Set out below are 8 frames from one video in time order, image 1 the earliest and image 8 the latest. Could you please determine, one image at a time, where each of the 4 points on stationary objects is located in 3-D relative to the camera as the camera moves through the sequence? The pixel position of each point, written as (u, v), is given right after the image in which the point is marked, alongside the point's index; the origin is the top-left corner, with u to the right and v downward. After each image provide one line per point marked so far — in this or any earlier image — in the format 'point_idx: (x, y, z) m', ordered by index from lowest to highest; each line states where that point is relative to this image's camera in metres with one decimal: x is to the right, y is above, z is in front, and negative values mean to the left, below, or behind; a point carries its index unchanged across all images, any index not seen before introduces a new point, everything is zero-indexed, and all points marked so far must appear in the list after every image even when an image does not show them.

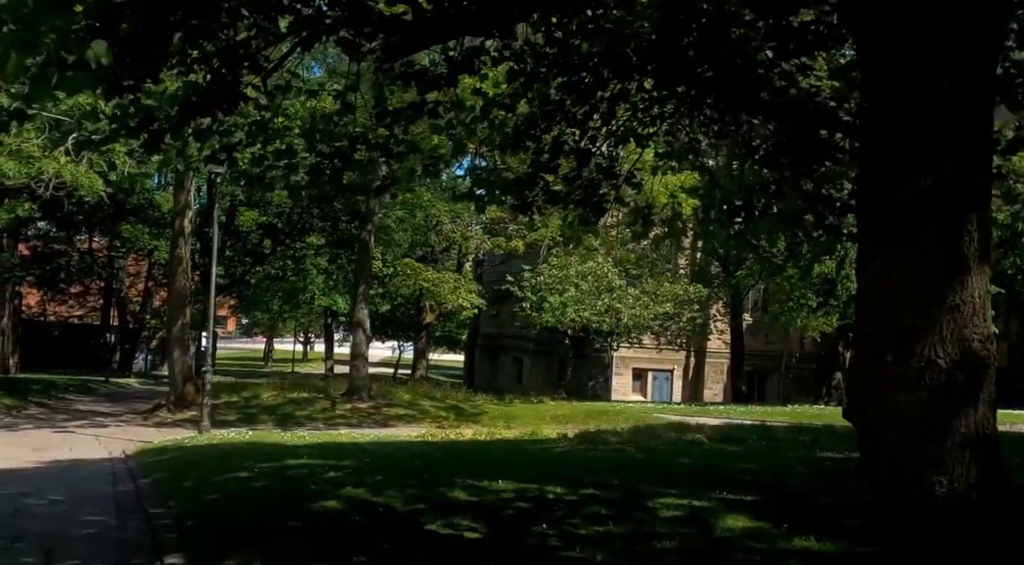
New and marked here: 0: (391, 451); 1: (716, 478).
0: (-1.5, -2.1, +13.6) m
1: (+2.1, -2.1, +11.4) m
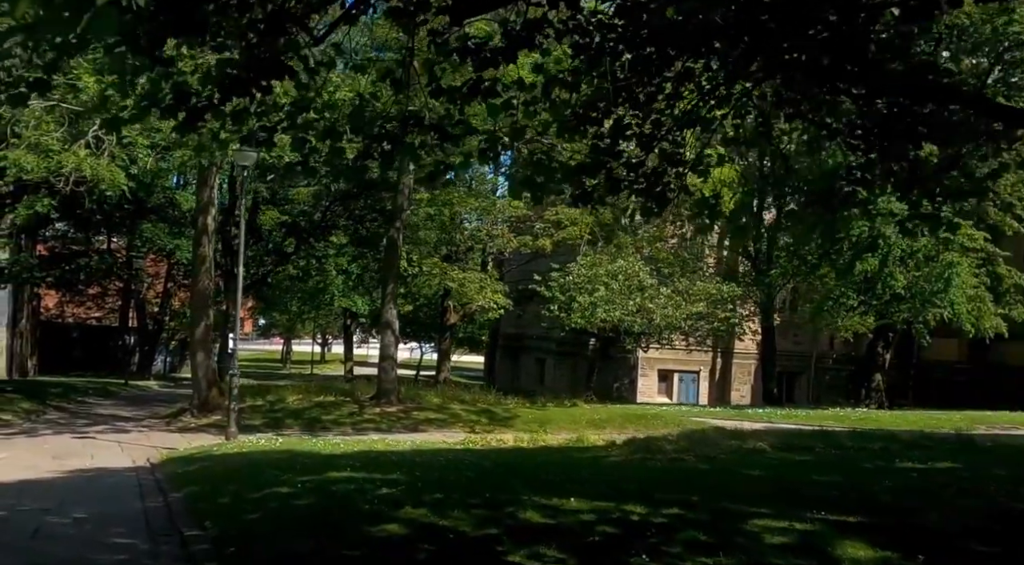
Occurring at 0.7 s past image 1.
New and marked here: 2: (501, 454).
0: (-0.9, -2.1, +12.6) m
1: (+2.7, -2.0, +10.4) m
2: (-0.2, -2.3, +14.6) m
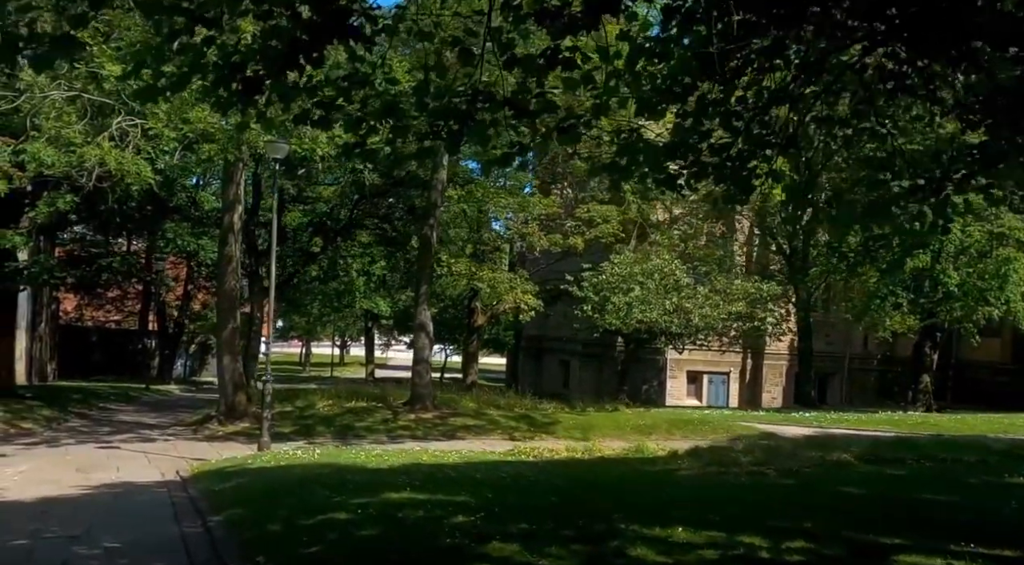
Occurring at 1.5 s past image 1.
0: (-0.1, -2.0, +11.4) m
1: (+3.4, -2.0, +9.1) m
2: (+0.6, -2.3, +13.4) m
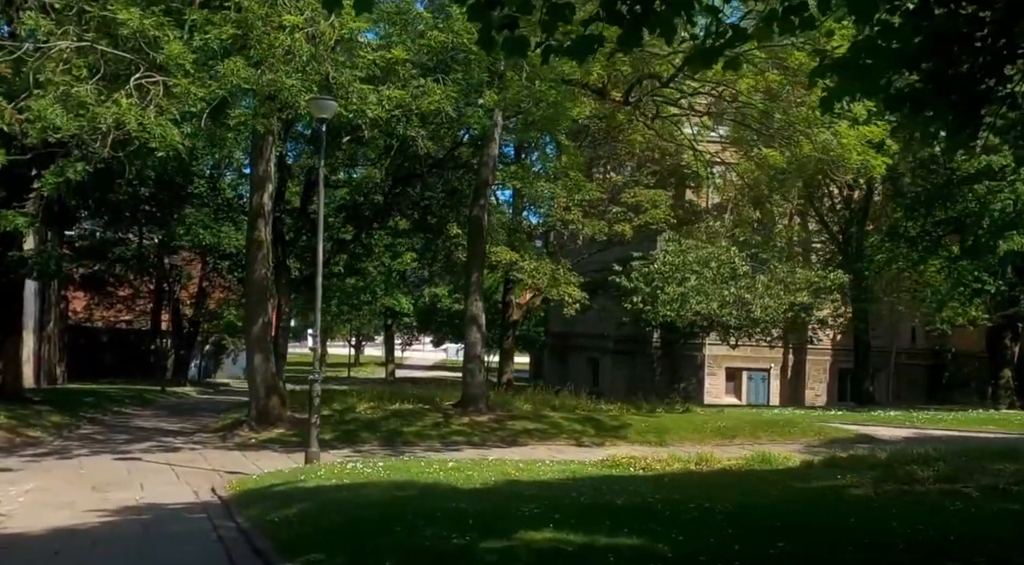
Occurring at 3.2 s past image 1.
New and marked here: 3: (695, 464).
0: (+1.1, -1.8, +8.7) m
1: (+4.6, -1.7, +6.4) m
2: (+1.8, -2.0, +10.7) m
3: (+2.4, -2.3, +13.8) m
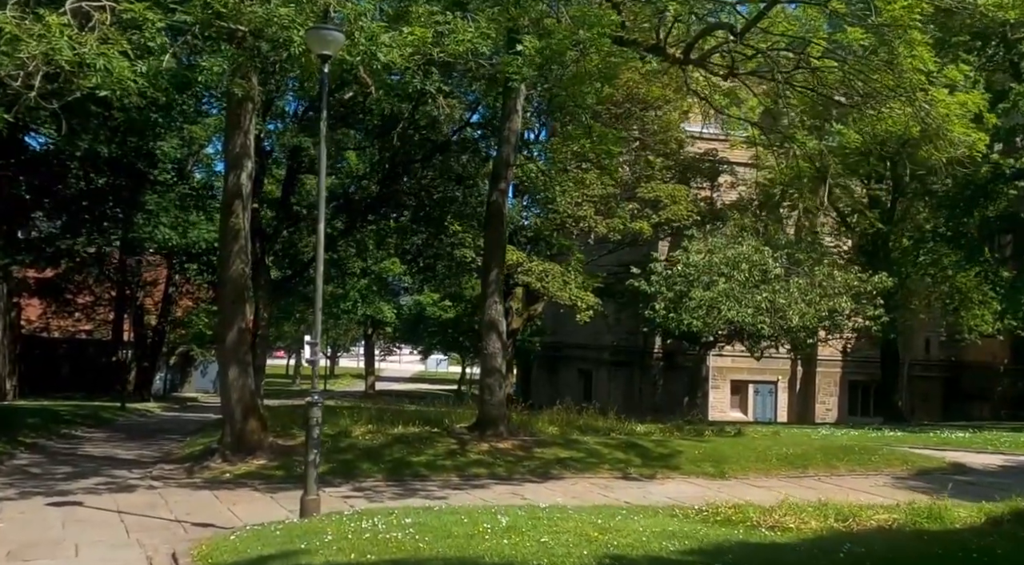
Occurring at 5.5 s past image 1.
0: (+1.9, -1.6, +5.1) m
1: (+5.5, -1.5, +2.8) m
2: (+2.6, -1.8, +7.1) m
3: (+3.0, -2.2, +10.1) m
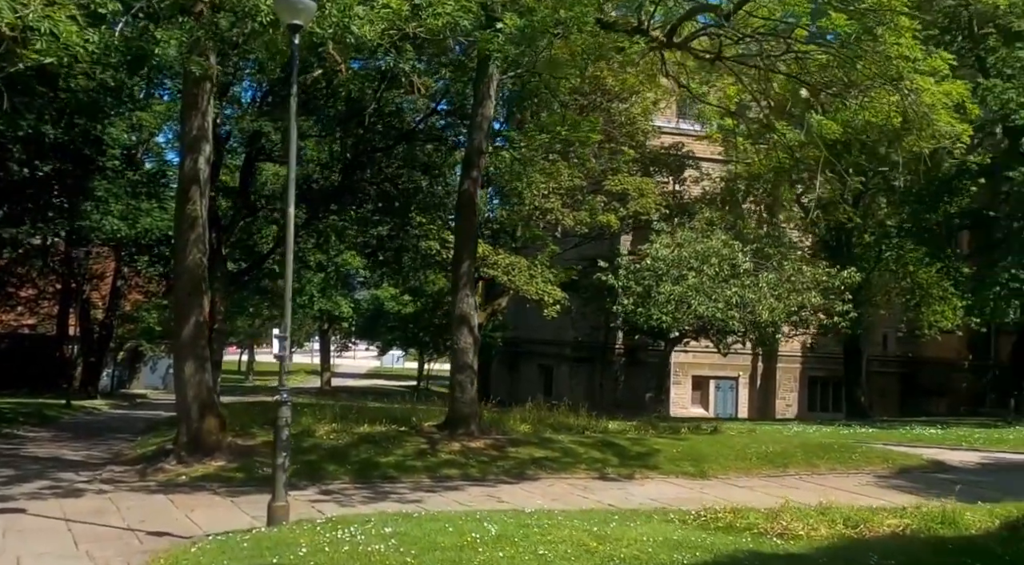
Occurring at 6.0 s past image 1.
0: (+2.0, -1.5, +4.4) m
1: (+5.7, -1.4, +2.3) m
2: (+2.6, -1.8, +6.4) m
3: (+2.9, -2.1, +9.5) m
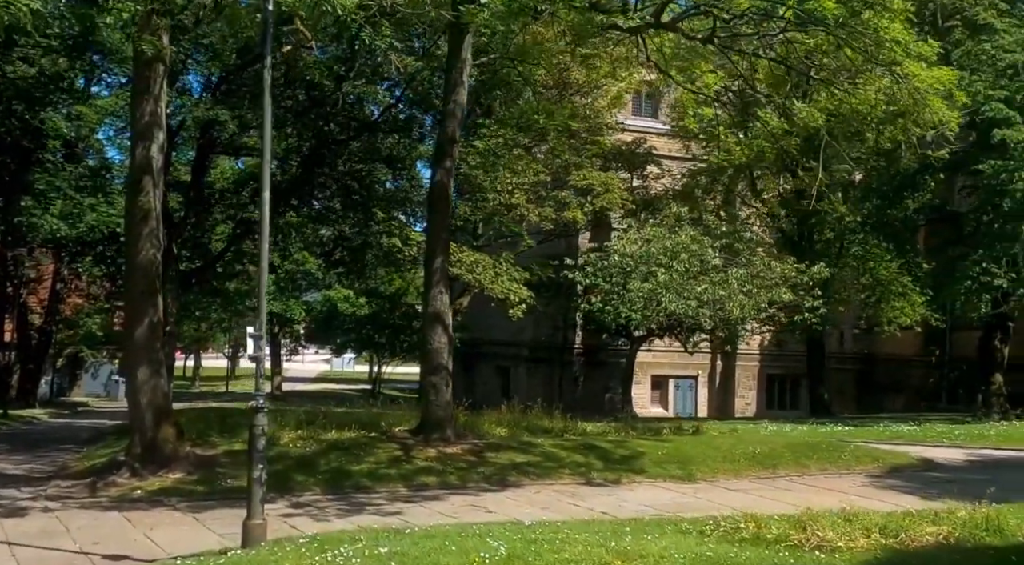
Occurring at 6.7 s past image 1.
0: (+2.3, -1.4, +3.5) m
1: (+6.1, -1.3, +1.7) m
2: (+2.8, -1.7, +5.6) m
3: (+3.0, -2.0, +8.7) m
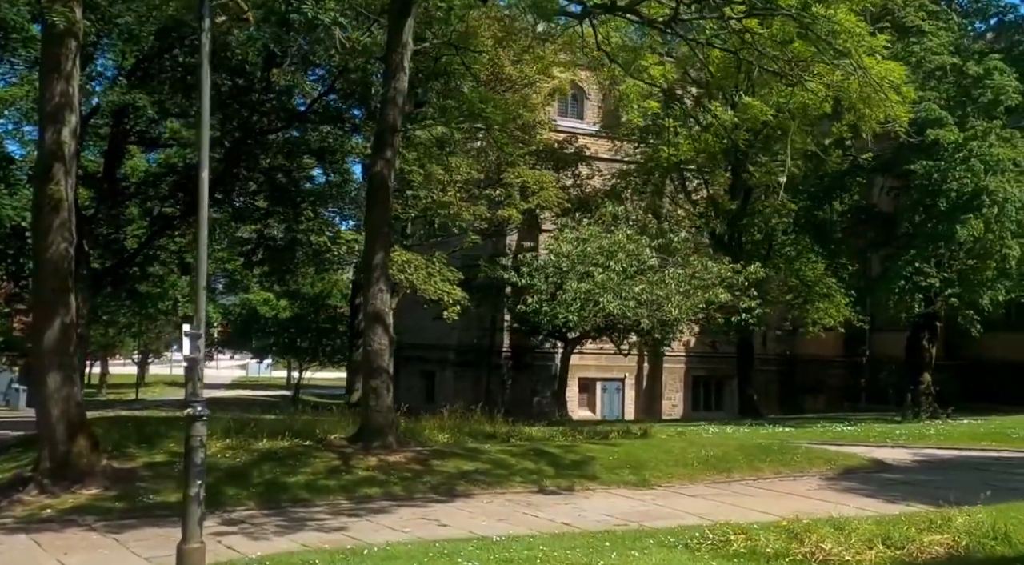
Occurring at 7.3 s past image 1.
0: (+2.6, -1.3, +2.8) m
1: (+6.5, -1.2, +1.3) m
2: (+2.9, -1.6, +4.9) m
3: (+2.8, -2.0, +8.0) m
